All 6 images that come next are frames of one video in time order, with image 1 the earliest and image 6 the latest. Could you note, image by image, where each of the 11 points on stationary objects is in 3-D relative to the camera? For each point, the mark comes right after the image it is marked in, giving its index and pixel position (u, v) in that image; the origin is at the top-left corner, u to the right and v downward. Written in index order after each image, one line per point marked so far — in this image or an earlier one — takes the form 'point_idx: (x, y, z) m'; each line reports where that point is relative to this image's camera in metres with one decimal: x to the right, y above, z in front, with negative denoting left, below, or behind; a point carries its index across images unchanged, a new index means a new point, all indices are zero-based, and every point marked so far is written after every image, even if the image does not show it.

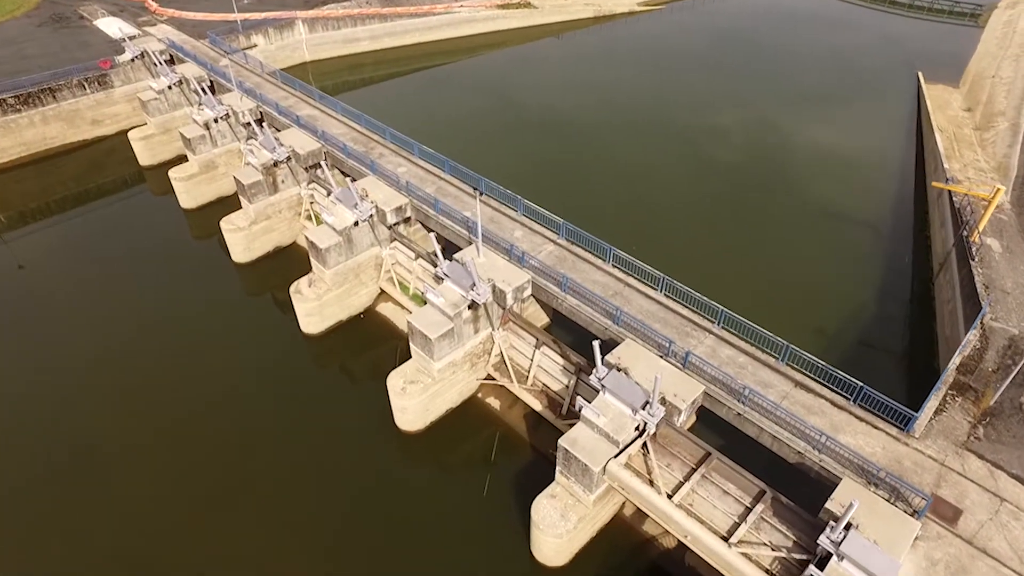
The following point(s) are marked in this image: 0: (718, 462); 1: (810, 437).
0: (+6.5, -5.4, +17.7) m
1: (+9.4, -4.7, +17.7) m
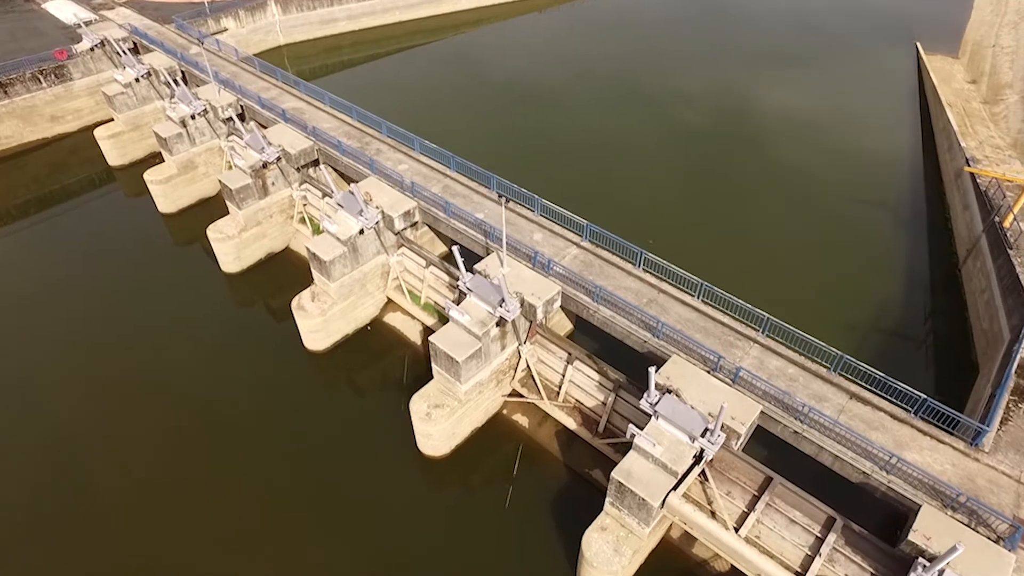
0: (+7.9, -5.9, +16.6) m
1: (+10.8, -5.0, +16.7) m
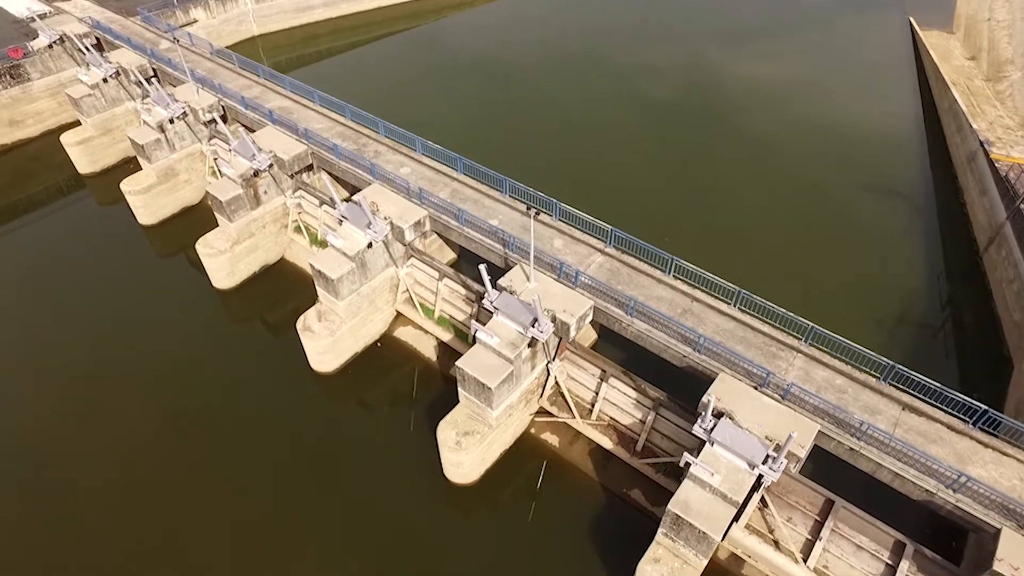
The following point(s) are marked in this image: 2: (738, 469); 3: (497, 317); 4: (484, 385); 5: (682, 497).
0: (+9.3, -6.3, +15.8) m
1: (+12.2, -5.3, +16.0) m
2: (+6.4, -5.1, +16.0) m
3: (-0.5, -1.0, +19.6) m
4: (-0.9, -3.2, +18.7) m
5: (+4.8, -5.9, +16.0) m
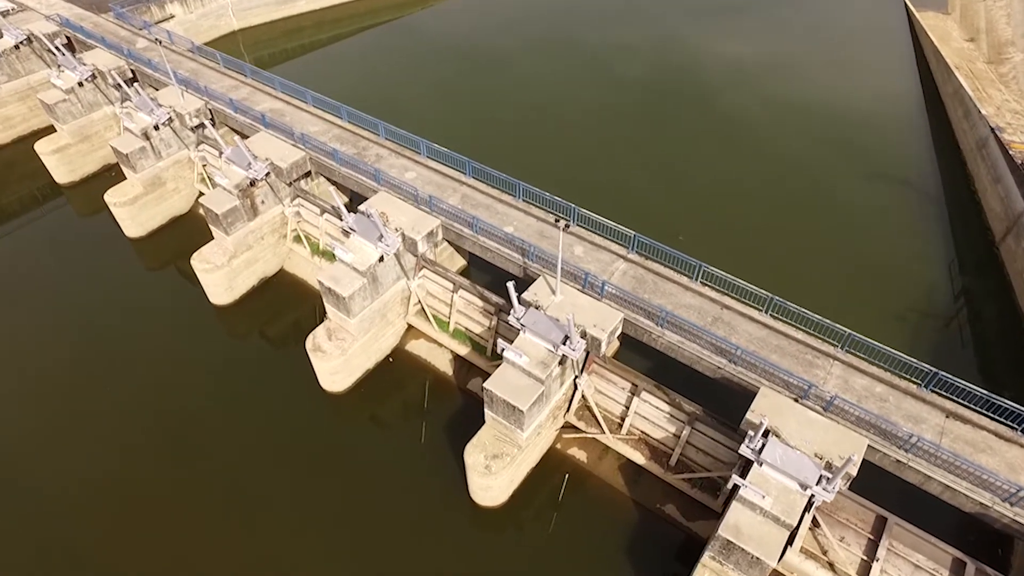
0: (+10.5, -6.6, +15.3) m
1: (+13.3, -5.5, +15.6) m
2: (+7.5, -5.5, +15.4) m
3: (+0.4, -1.5, +18.6) m
4: (+0.1, -3.8, +17.8) m
5: (+6.0, -6.3, +15.4) m
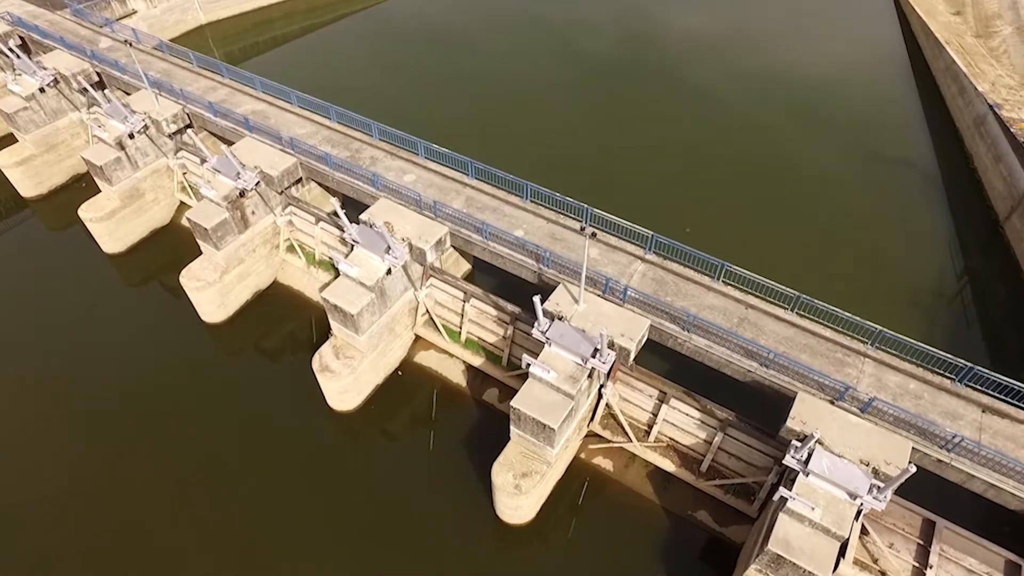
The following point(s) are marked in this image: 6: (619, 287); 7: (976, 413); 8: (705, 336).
0: (+11.7, -6.5, +15.1) m
1: (+14.4, -5.3, +15.4) m
2: (+8.6, -5.6, +14.9) m
3: (+1.2, -1.9, +17.8) m
4: (+1.0, -4.2, +17.0) m
5: (+7.1, -6.5, +14.9) m
6: (+3.6, +0.1, +19.4) m
7: (+14.0, -3.8, +17.0) m
8: (+6.4, -1.6, +18.7) m
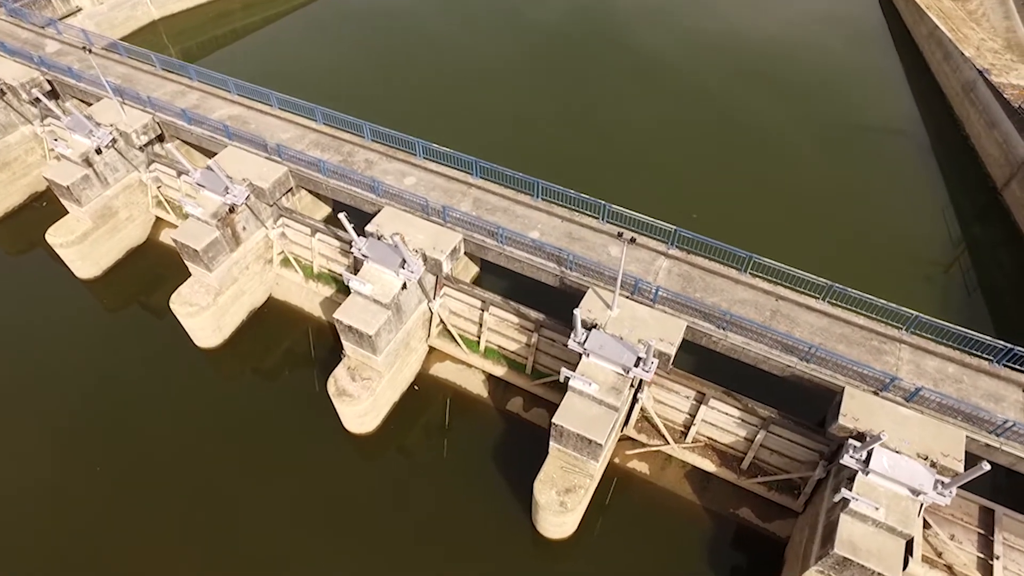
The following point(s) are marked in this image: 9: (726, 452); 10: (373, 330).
0: (+13.2, -6.1, +15.0) m
1: (+15.8, -4.7, +15.4) m
2: (+10.1, -5.4, +14.7) m
3: (+2.3, -2.1, +17.0) m
4: (+2.3, -4.4, +16.3) m
5: (+8.7, -6.4, +14.6) m
6: (+4.5, 0.0, +18.7) m
7: (+15.2, -3.2, +17.0) m
8: (+7.4, -1.5, +18.2) m
9: (+7.4, -5.7, +19.7) m
10: (-4.7, -1.4, +18.9) m
